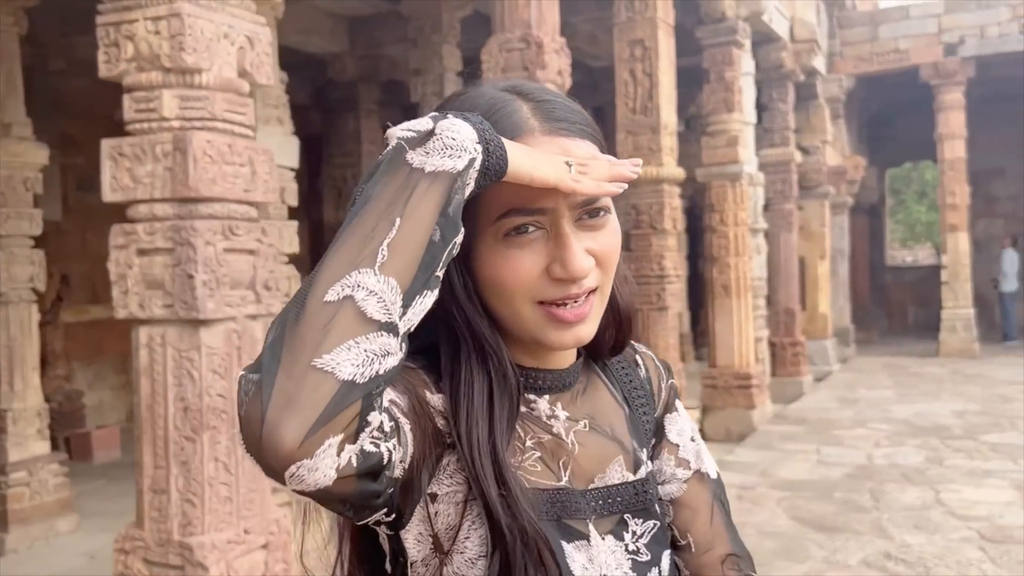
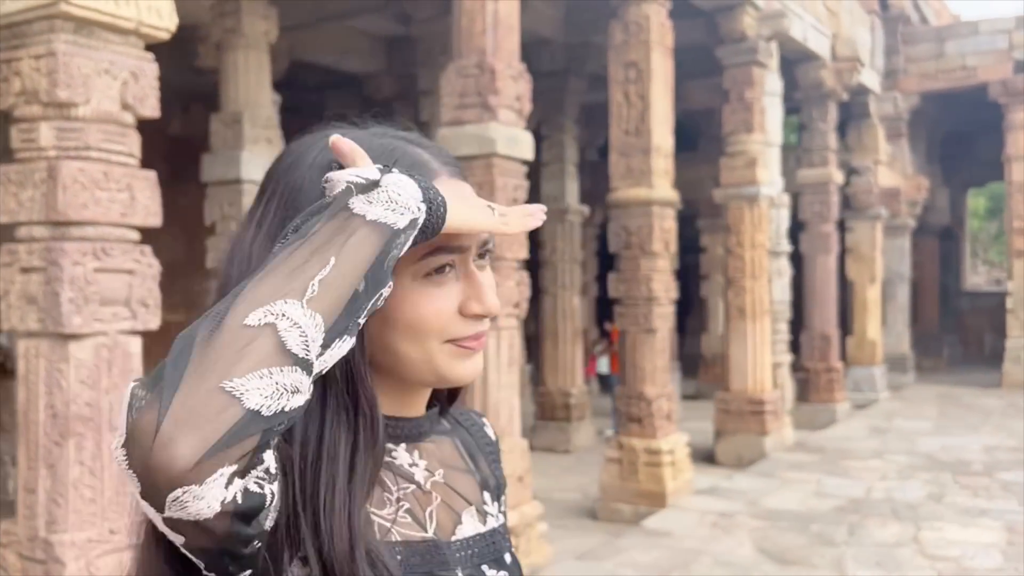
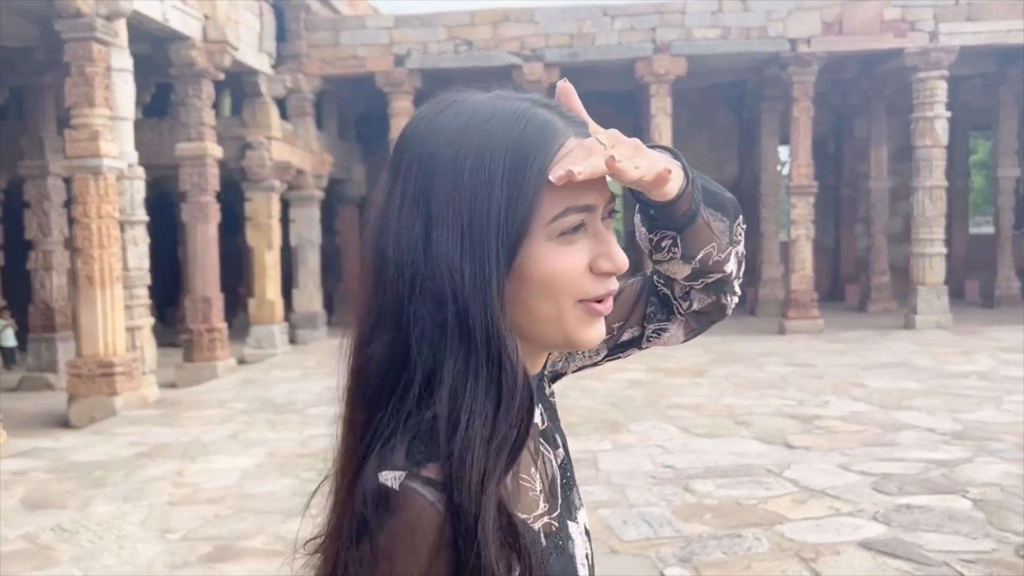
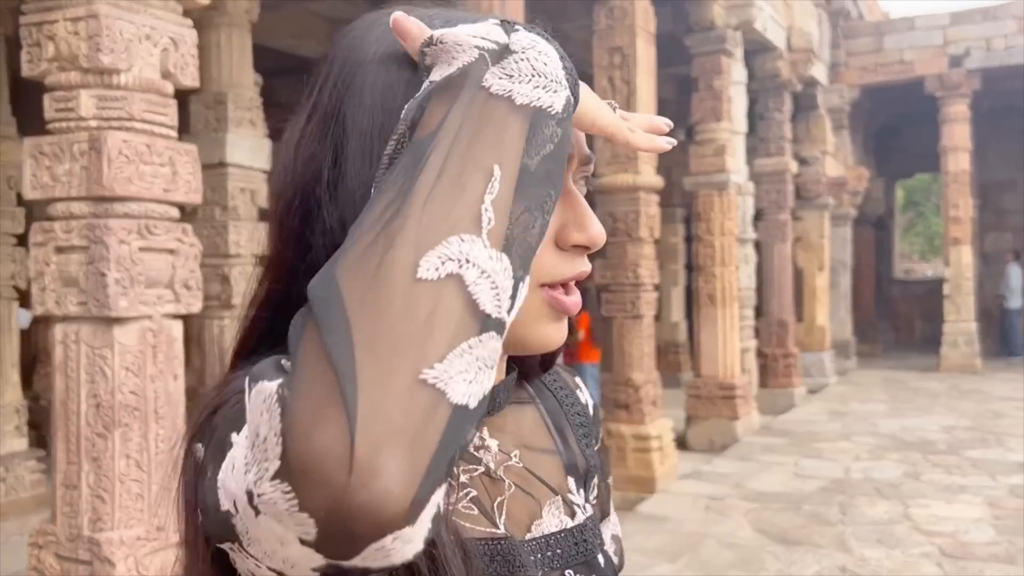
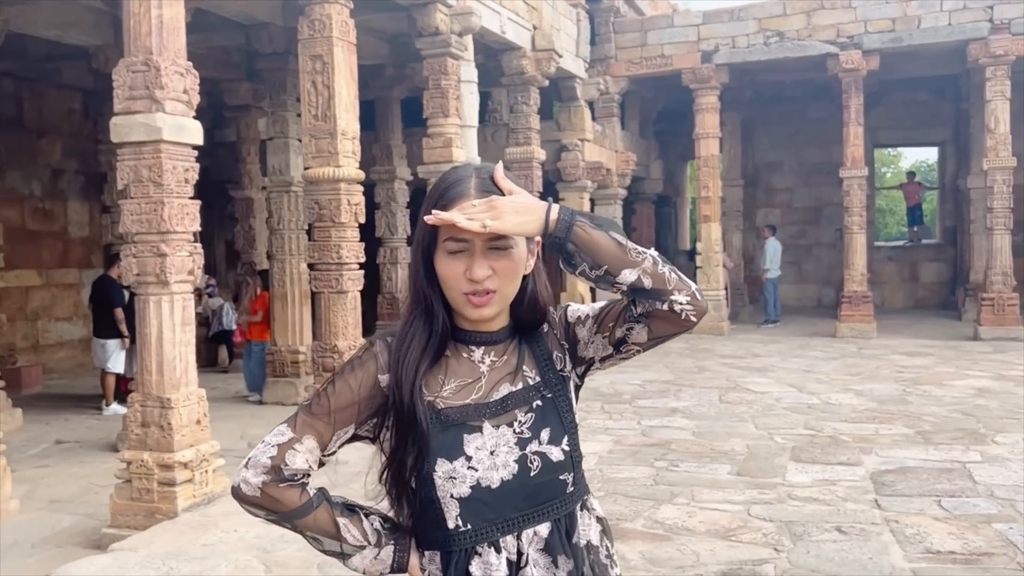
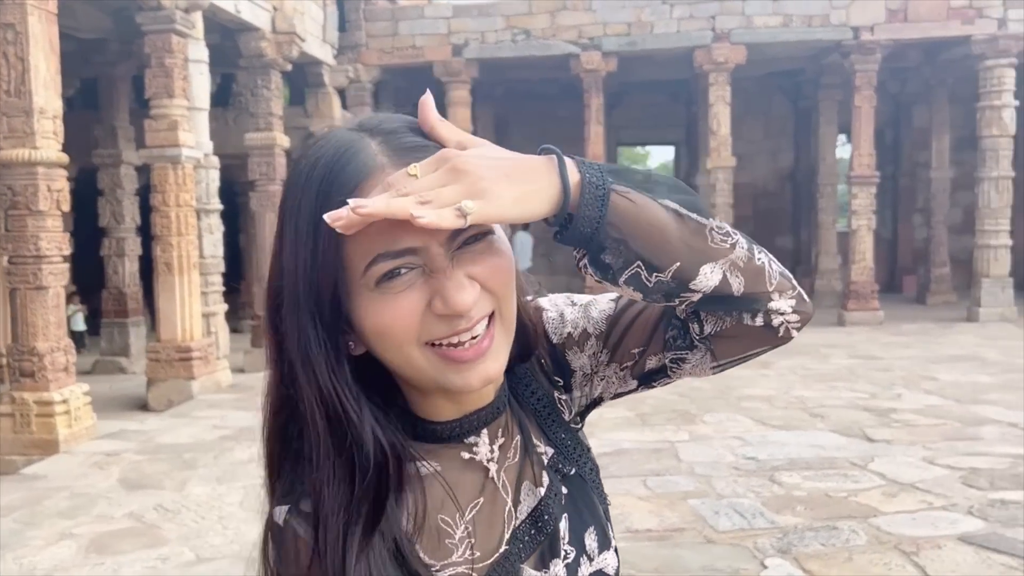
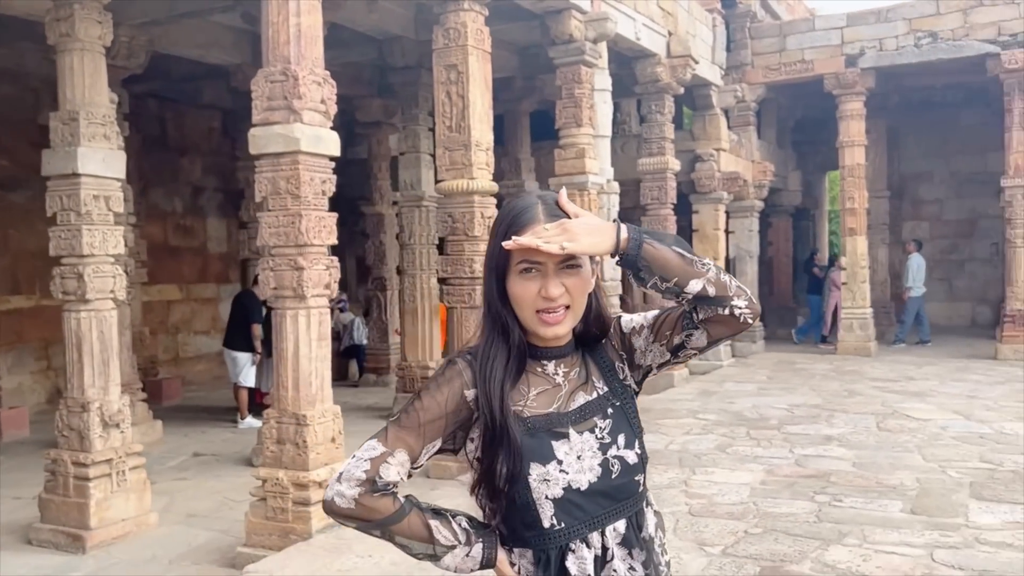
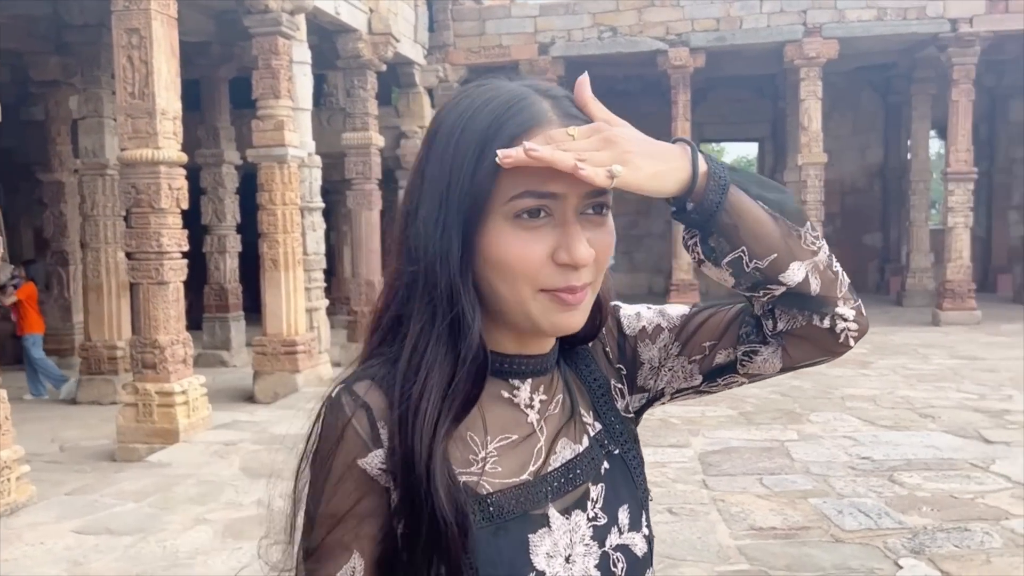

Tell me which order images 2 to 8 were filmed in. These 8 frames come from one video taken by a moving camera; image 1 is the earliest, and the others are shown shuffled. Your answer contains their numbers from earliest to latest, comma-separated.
4, 2, 7, 5, 8, 6, 3
